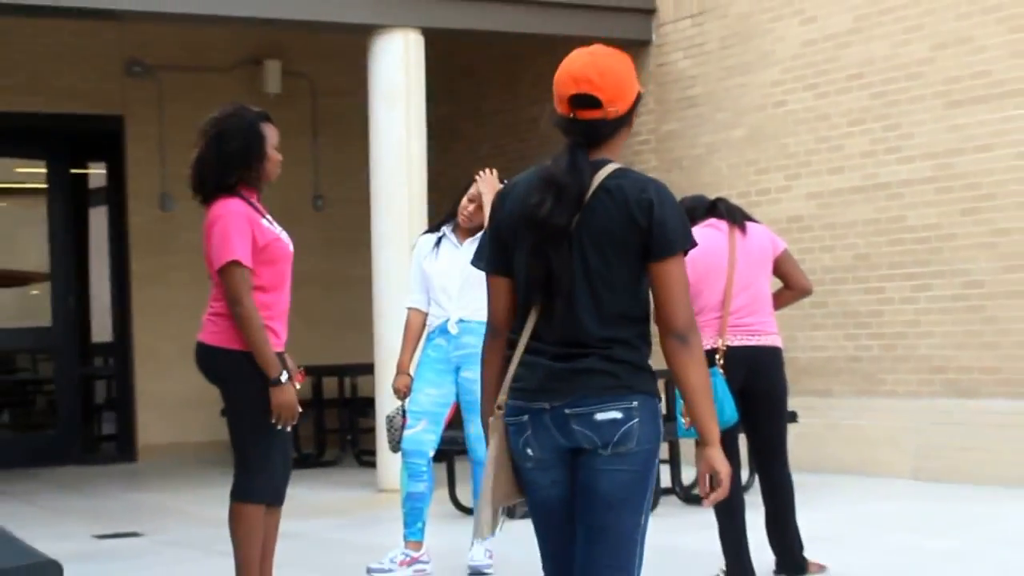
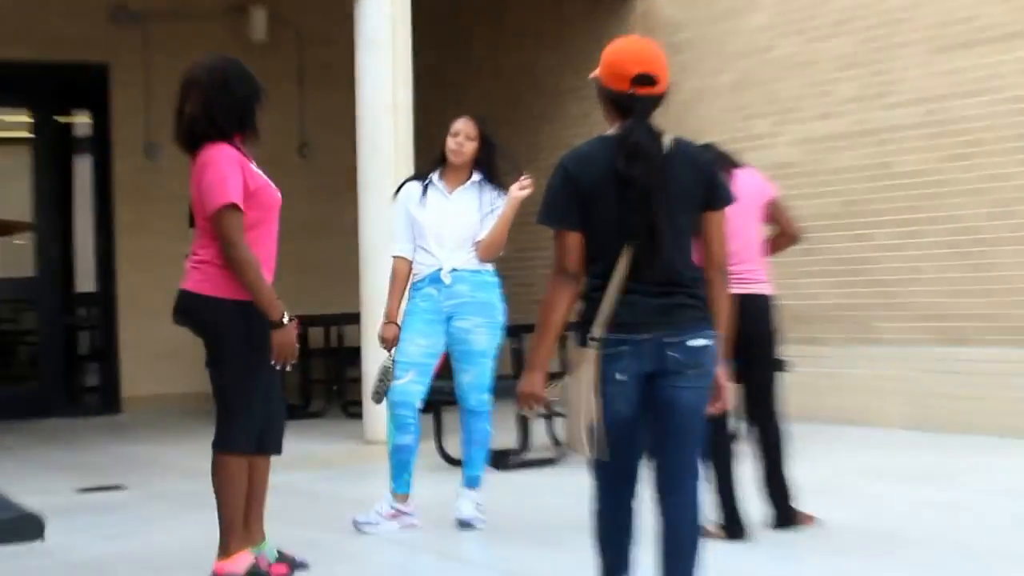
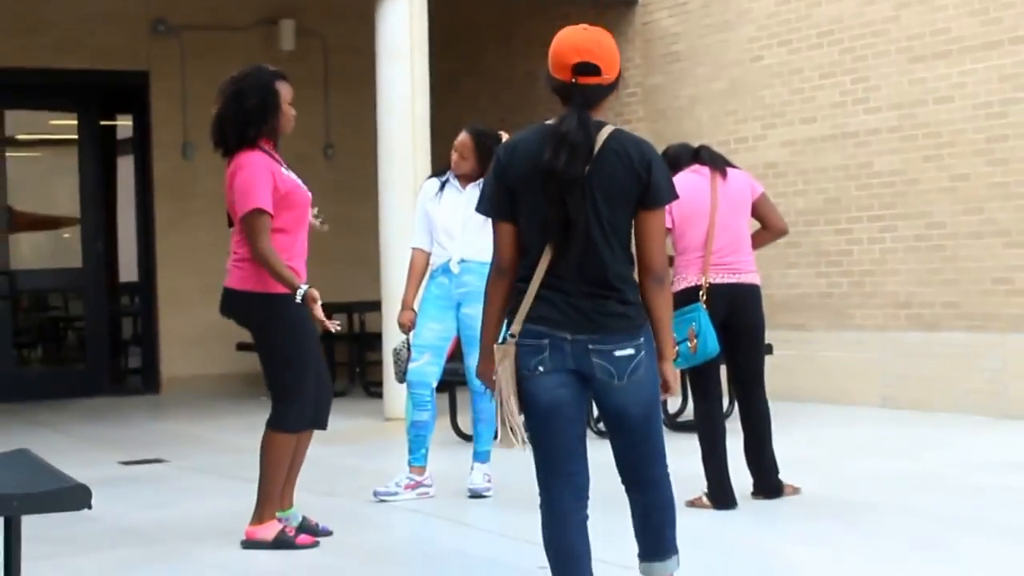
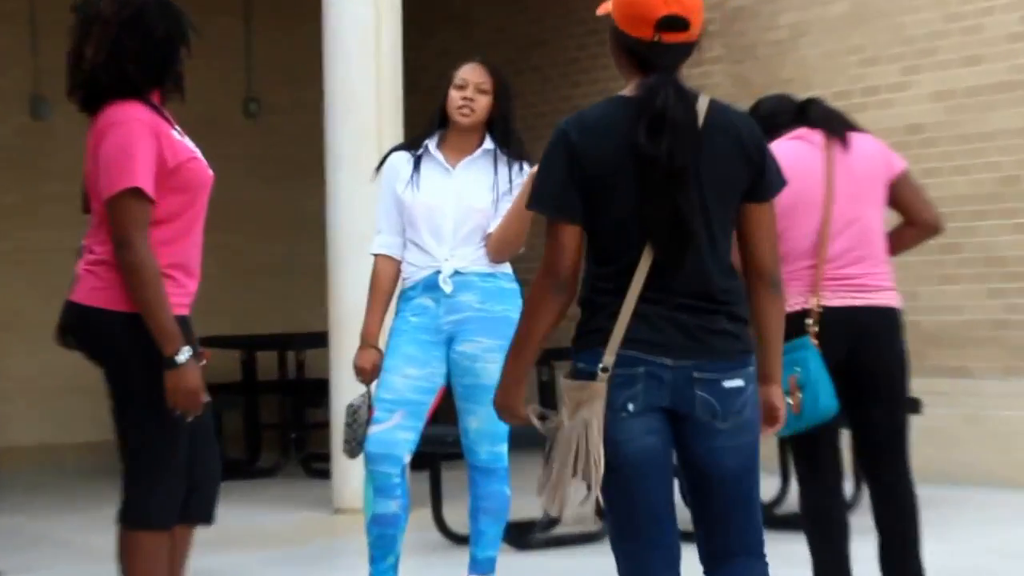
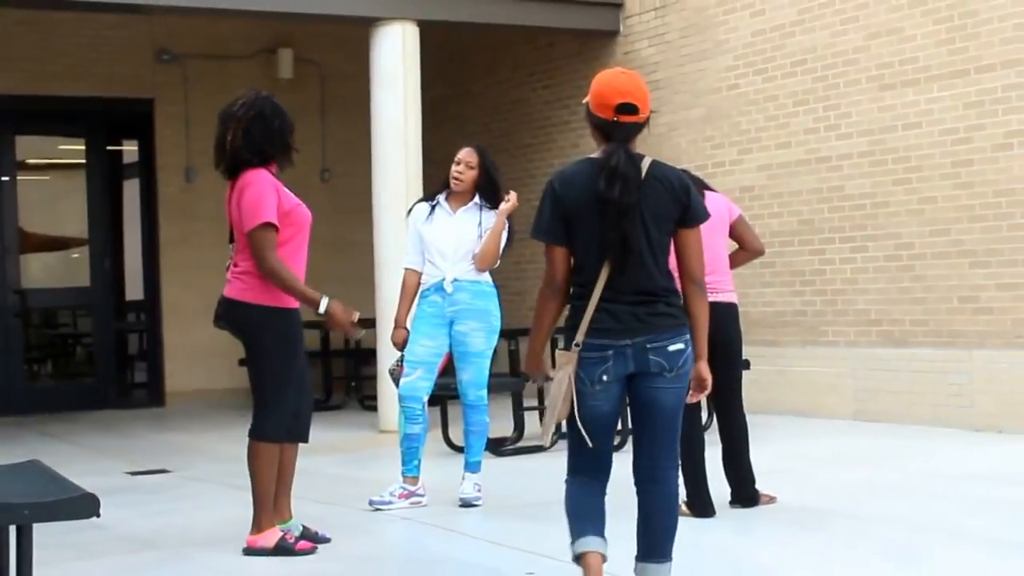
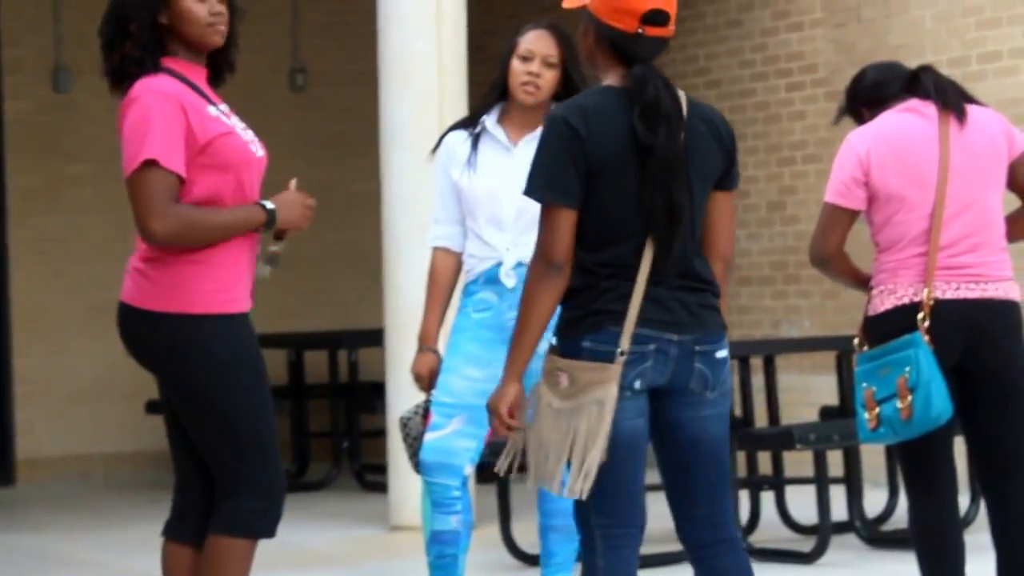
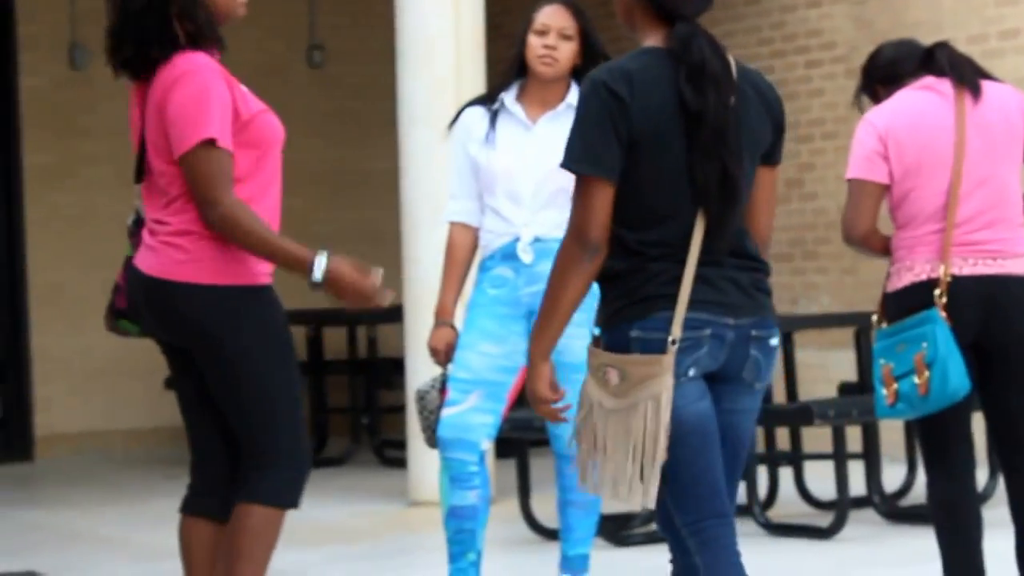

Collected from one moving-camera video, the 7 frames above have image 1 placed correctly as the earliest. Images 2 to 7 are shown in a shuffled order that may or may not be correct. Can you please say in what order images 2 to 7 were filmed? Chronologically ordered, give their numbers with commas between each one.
3, 5, 2, 4, 7, 6
